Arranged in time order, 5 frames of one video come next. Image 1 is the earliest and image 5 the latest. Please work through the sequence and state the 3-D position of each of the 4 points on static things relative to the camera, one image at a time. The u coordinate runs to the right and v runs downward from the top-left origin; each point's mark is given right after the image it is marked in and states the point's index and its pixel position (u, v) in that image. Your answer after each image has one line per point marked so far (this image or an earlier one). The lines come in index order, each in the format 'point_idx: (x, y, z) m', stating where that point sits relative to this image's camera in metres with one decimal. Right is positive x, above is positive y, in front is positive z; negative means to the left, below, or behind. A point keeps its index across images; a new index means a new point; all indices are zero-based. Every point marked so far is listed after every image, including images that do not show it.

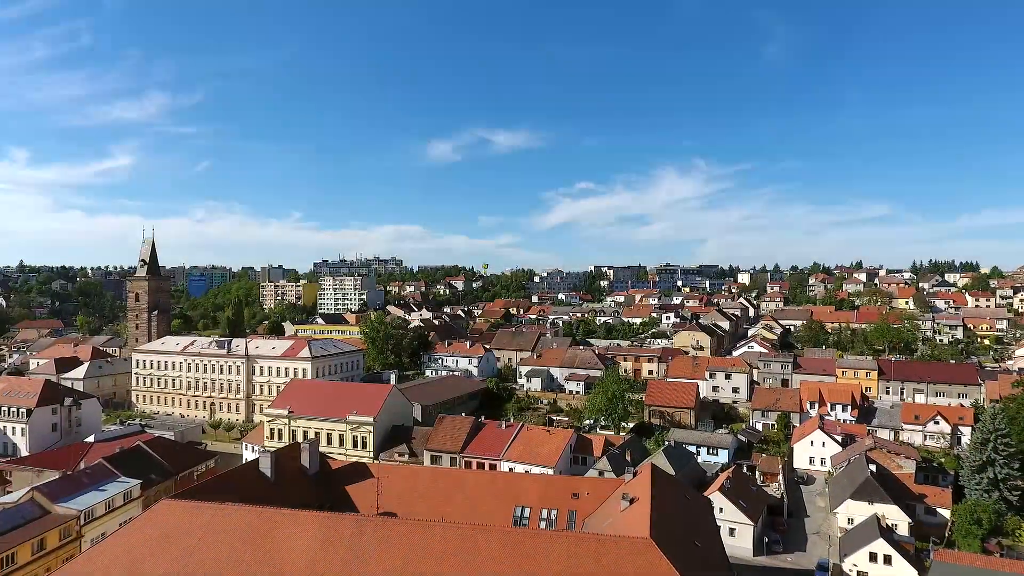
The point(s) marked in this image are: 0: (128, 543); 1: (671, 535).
0: (-9.9, -6.6, +14.9) m
1: (+4.1, -6.3, +14.7) m
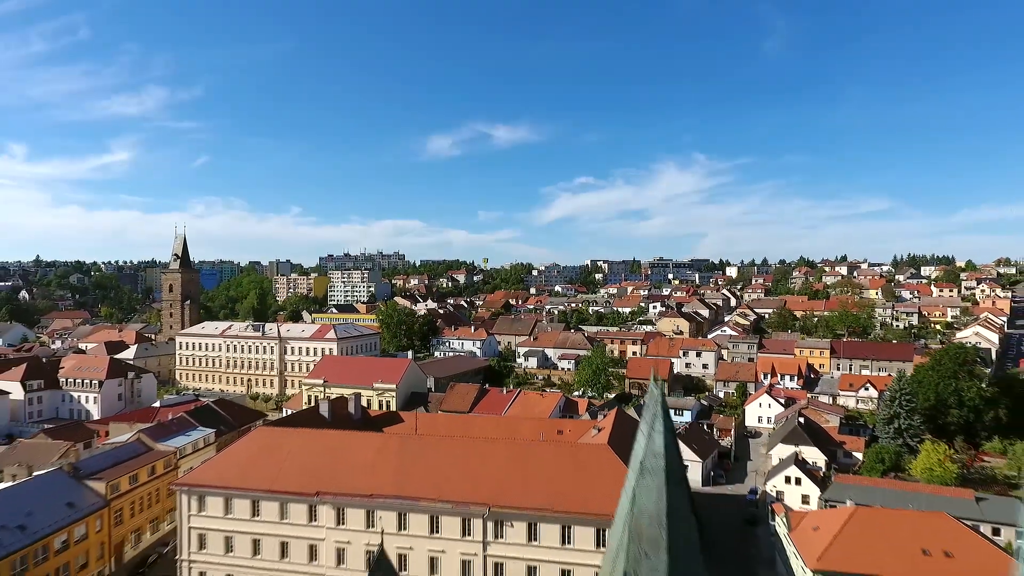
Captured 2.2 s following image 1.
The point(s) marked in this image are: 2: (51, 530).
0: (-9.9, -6.0, +20.8) m
1: (+4.1, -5.7, +20.6) m
2: (-15.7, -8.2, +19.8) m
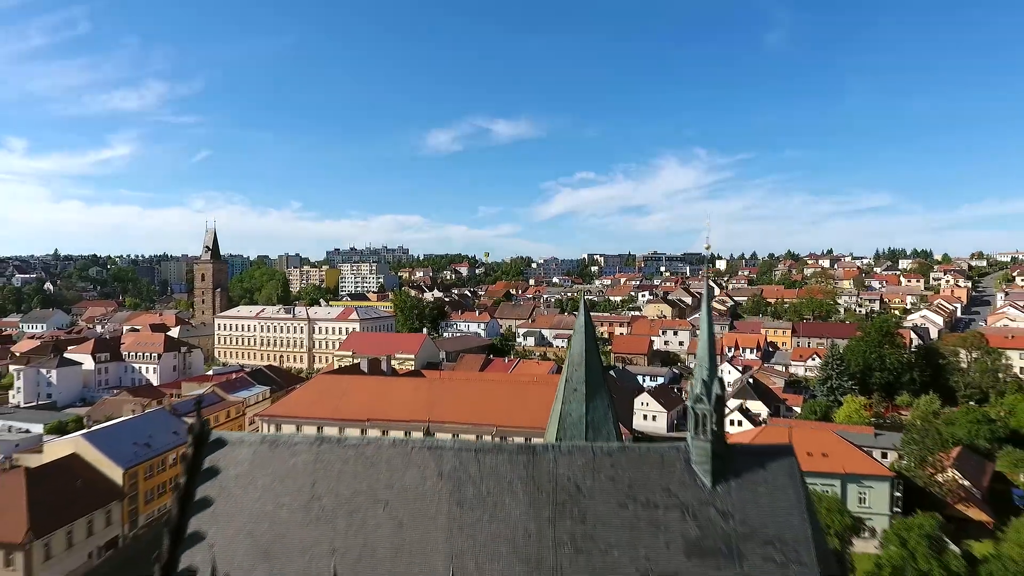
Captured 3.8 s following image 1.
0: (-9.9, -5.1, +27.2) m
1: (+4.1, -4.8, +27.0) m
2: (-15.7, -7.3, +26.3) m
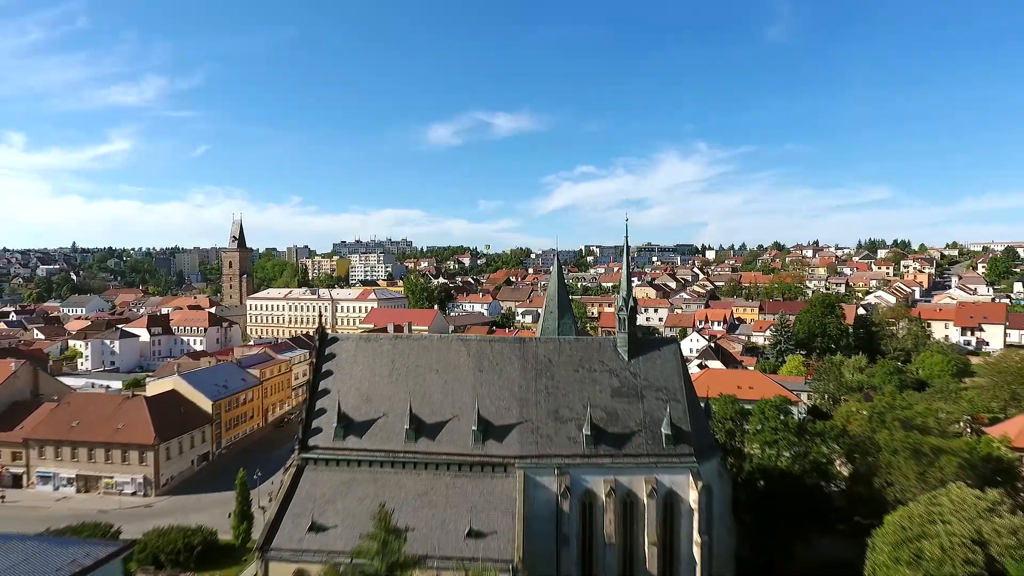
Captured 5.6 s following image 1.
0: (-9.9, -3.7, +34.2) m
1: (+4.1, -3.3, +34.0) m
2: (-15.7, -5.9, +33.2) m
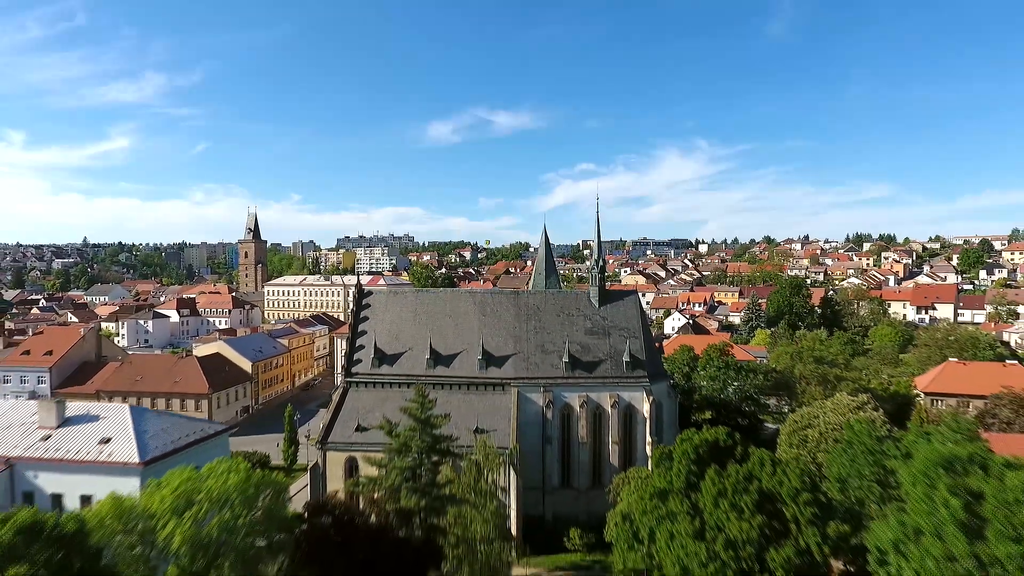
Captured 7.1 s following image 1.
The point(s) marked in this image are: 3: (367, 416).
0: (-10.0, -2.2, +39.0) m
1: (+4.0, -1.9, +38.8) m
2: (-15.8, -4.4, +38.1) m
3: (-5.0, -4.4, +20.0) m
